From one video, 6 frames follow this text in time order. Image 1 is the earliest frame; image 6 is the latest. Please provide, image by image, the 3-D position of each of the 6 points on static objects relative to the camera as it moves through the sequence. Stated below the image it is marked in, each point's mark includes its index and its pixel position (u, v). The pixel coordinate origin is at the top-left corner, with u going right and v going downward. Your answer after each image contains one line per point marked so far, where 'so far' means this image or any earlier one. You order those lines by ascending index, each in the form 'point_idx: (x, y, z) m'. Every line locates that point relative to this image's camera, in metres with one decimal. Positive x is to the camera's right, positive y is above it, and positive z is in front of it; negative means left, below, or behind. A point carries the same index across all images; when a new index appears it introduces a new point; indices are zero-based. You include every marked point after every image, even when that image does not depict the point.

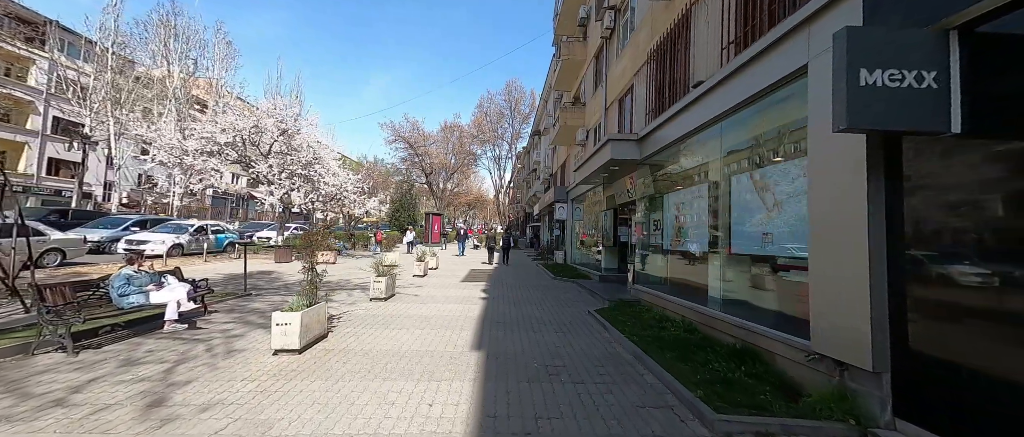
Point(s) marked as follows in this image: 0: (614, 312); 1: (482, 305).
0: (+2.1, -2.0, +7.0) m
1: (-0.7, -2.1, +8.1) m
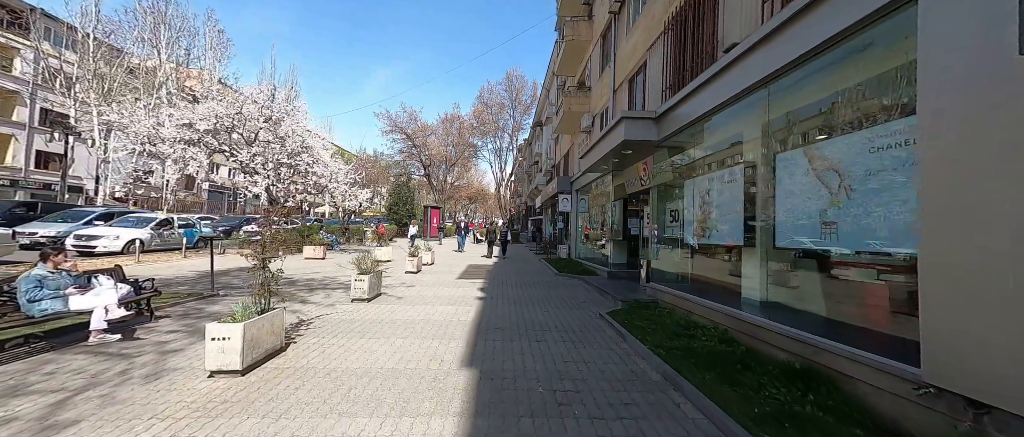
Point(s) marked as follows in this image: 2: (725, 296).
0: (+2.1, -1.8, +6.0) m
1: (-0.7, -1.9, +7.2) m
2: (+3.8, -1.4, +5.9) m
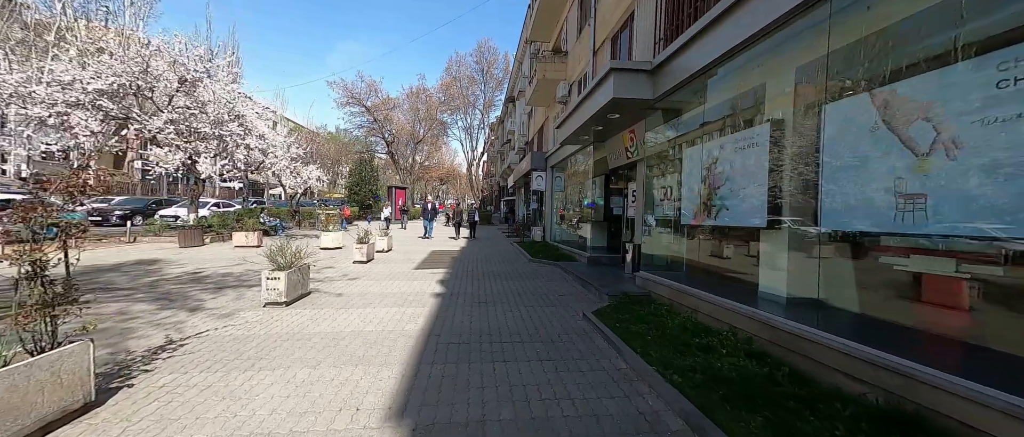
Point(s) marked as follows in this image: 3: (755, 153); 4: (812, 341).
0: (+1.6, -1.4, +4.8) m
1: (-1.3, -1.5, +5.7) m
2: (+3.3, -1.1, +4.8) m
3: (+3.2, +0.9, +4.5) m
4: (+2.8, -1.1, +3.2) m
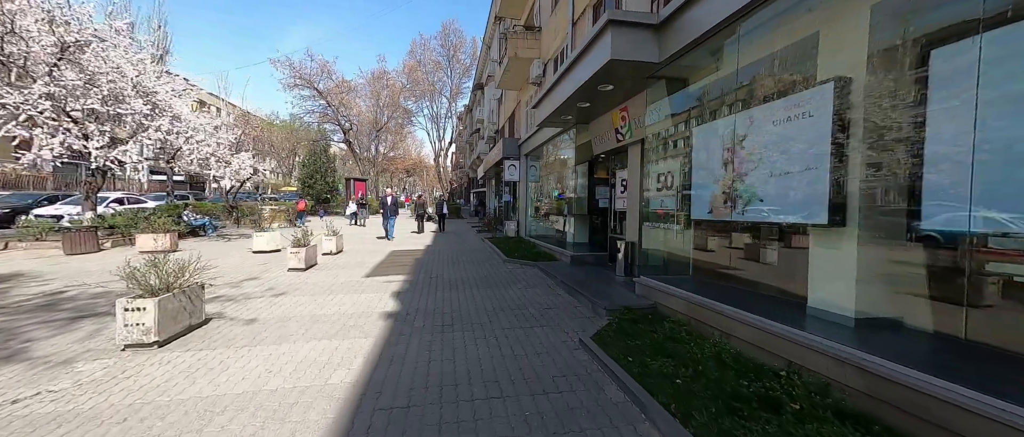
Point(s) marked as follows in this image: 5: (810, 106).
0: (+1.3, -1.4, +3.6) m
1: (-1.7, -1.5, +4.2) m
2: (+3.0, -1.0, +3.7) m
3: (+3.0, +0.9, +3.4) m
4: (+2.7, -1.1, +2.1) m
5: (+3.0, +1.1, +3.4) m
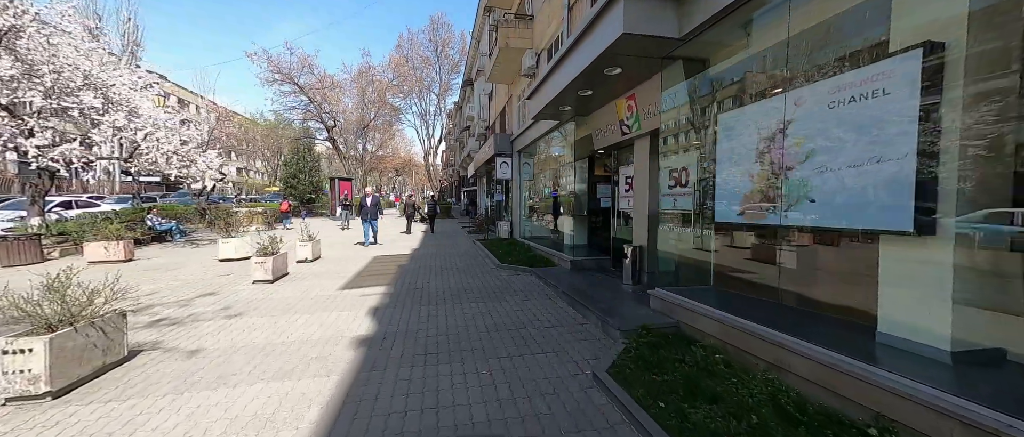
0: (+1.3, -1.4, +2.9) m
1: (-1.7, -1.6, +3.4) m
2: (+3.0, -1.0, +3.1) m
3: (+2.9, +0.9, +2.7) m
4: (+2.7, -1.2, +1.4) m
5: (+2.9, +1.1, +2.7) m
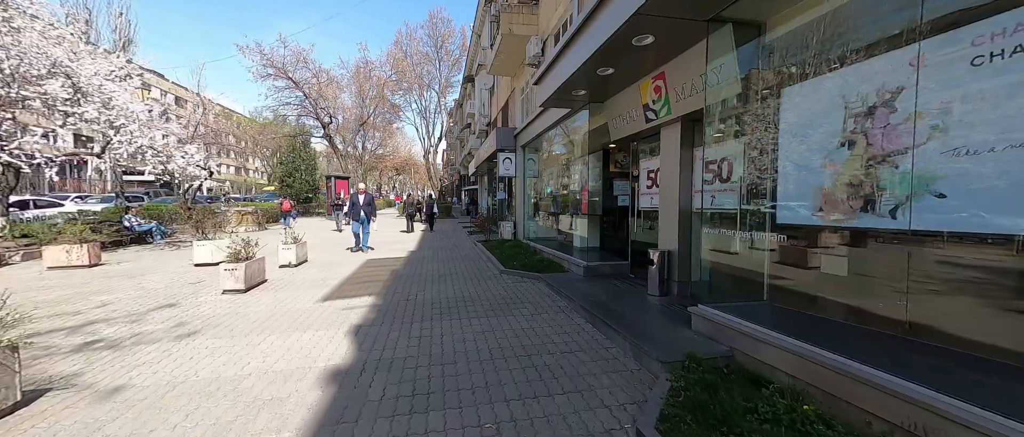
0: (+1.4, -1.5, +2.0) m
1: (-1.6, -1.6, +2.6) m
2: (+3.1, -1.0, +2.2) m
3: (+3.0, +0.9, +1.8) m
4: (+2.8, -1.2, +0.5) m
5: (+3.0, +1.1, +1.9) m
